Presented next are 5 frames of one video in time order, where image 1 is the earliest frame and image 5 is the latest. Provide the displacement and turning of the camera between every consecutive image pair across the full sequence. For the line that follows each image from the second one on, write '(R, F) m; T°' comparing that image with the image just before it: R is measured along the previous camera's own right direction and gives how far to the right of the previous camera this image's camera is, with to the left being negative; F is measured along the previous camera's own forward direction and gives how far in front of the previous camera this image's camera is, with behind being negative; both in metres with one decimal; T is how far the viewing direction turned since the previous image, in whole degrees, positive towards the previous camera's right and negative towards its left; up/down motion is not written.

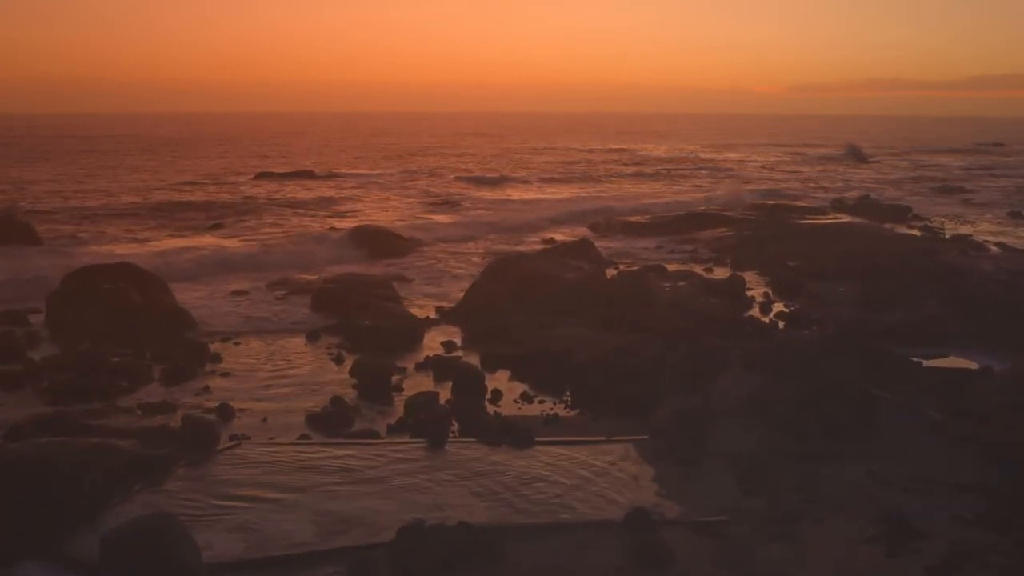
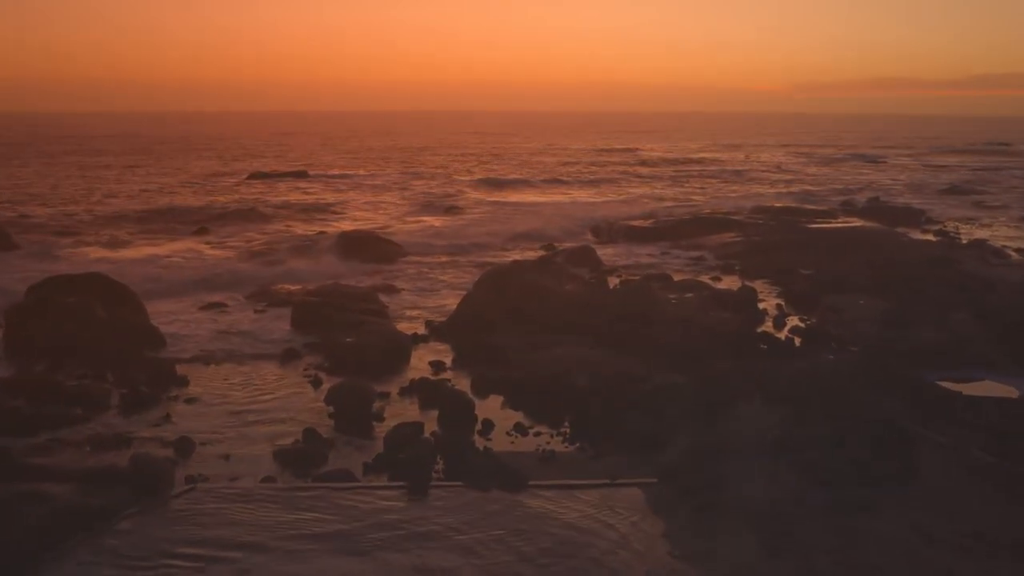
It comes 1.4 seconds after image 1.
(+0.1, +1.3) m; 0°
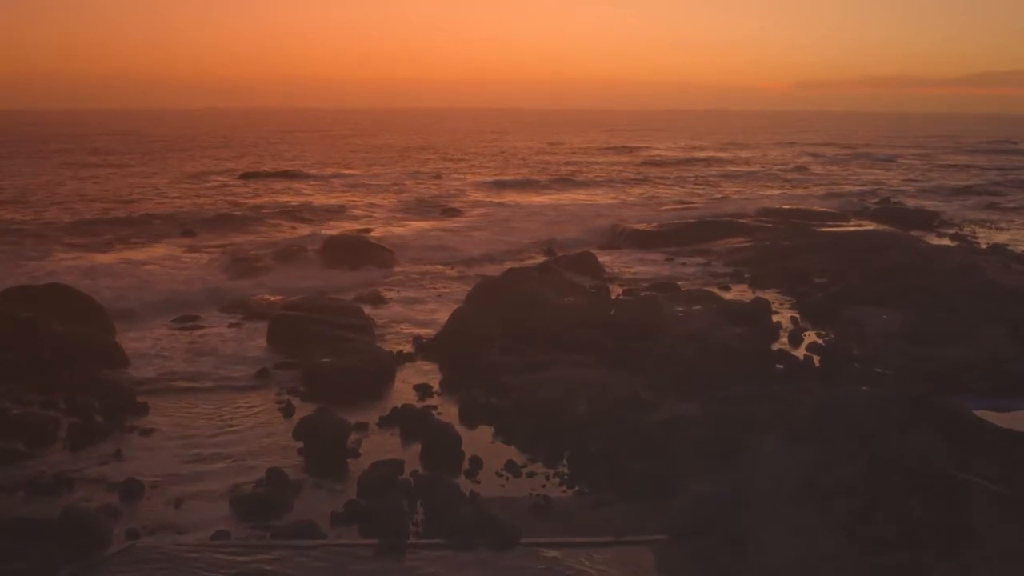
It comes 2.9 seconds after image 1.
(+0.1, +1.3) m; 0°
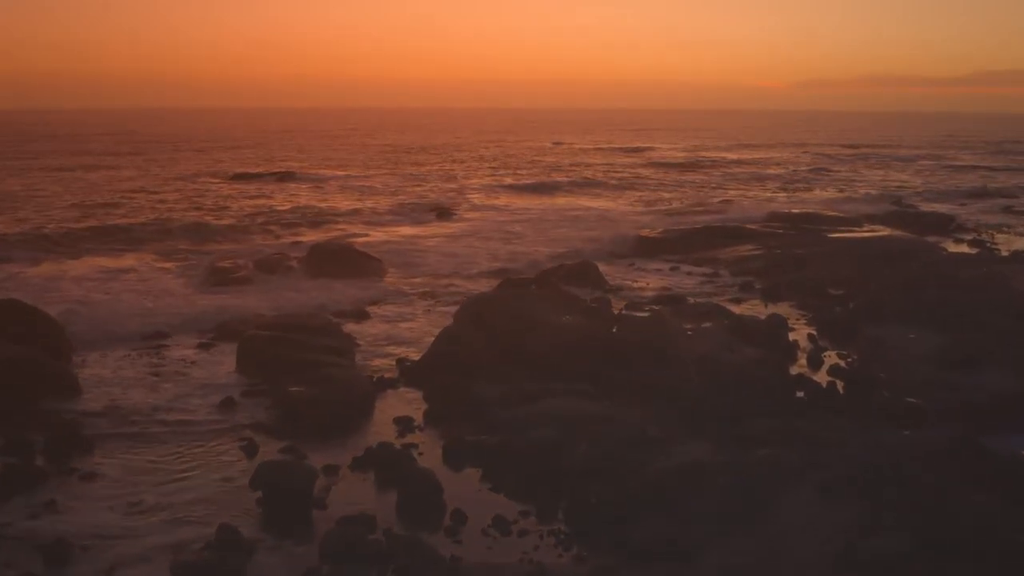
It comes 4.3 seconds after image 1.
(+0.1, +1.4) m; 0°
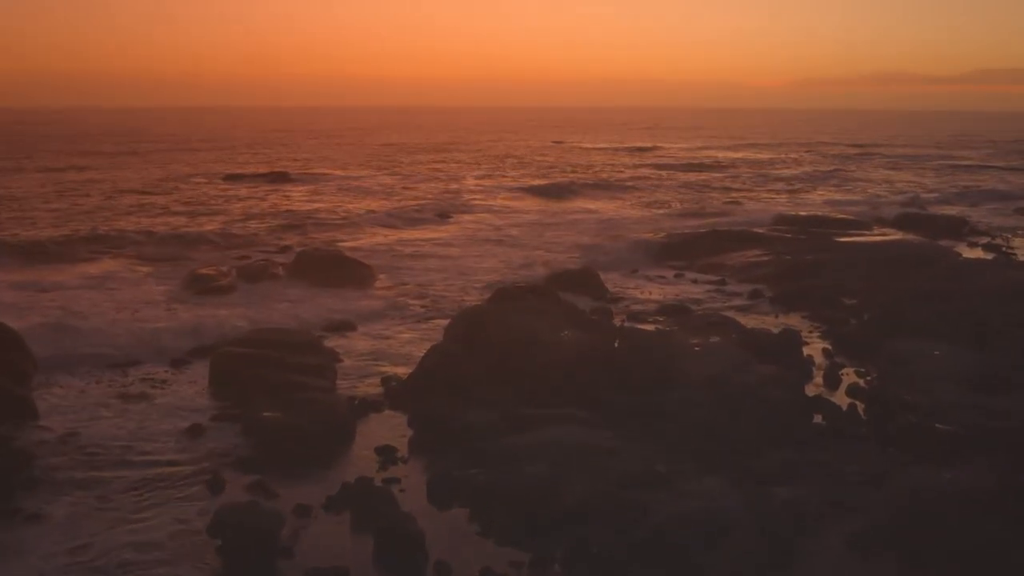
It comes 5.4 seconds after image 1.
(+0.1, +1.0) m; 0°
